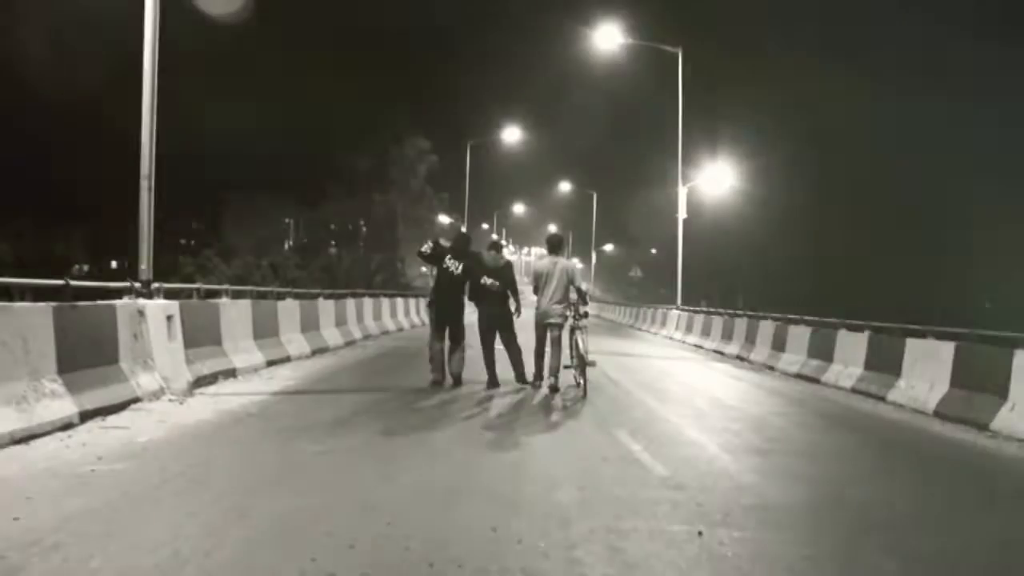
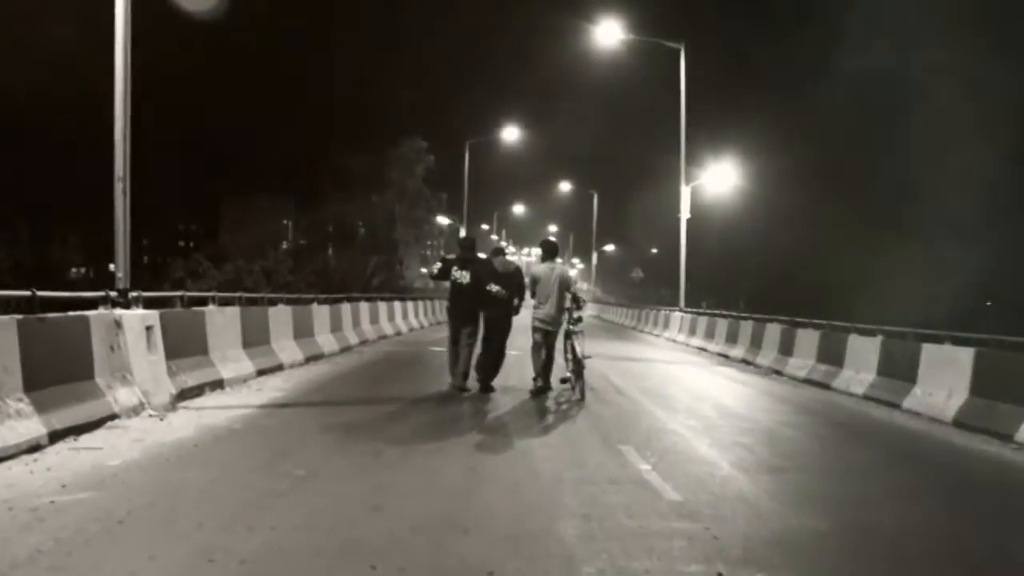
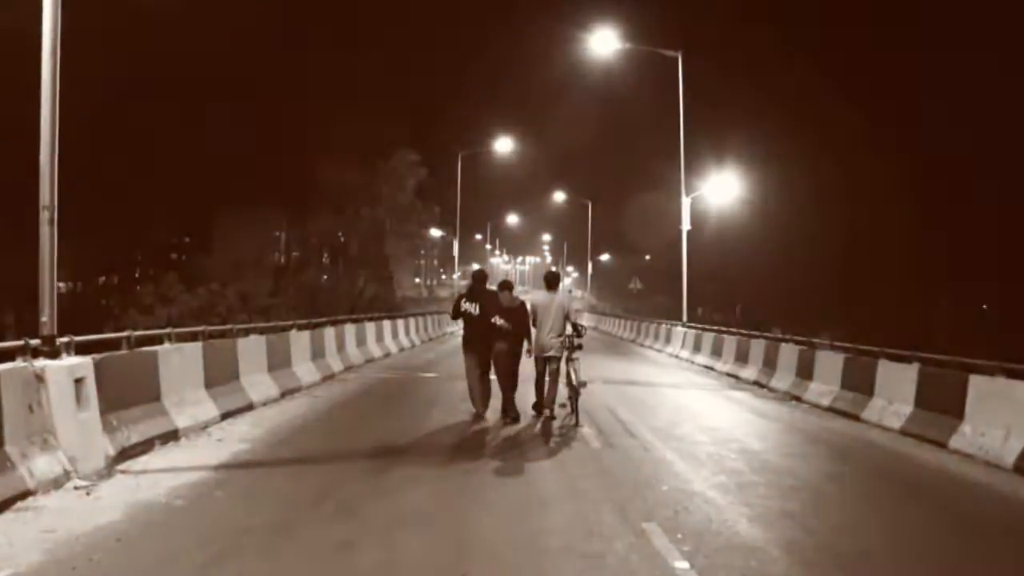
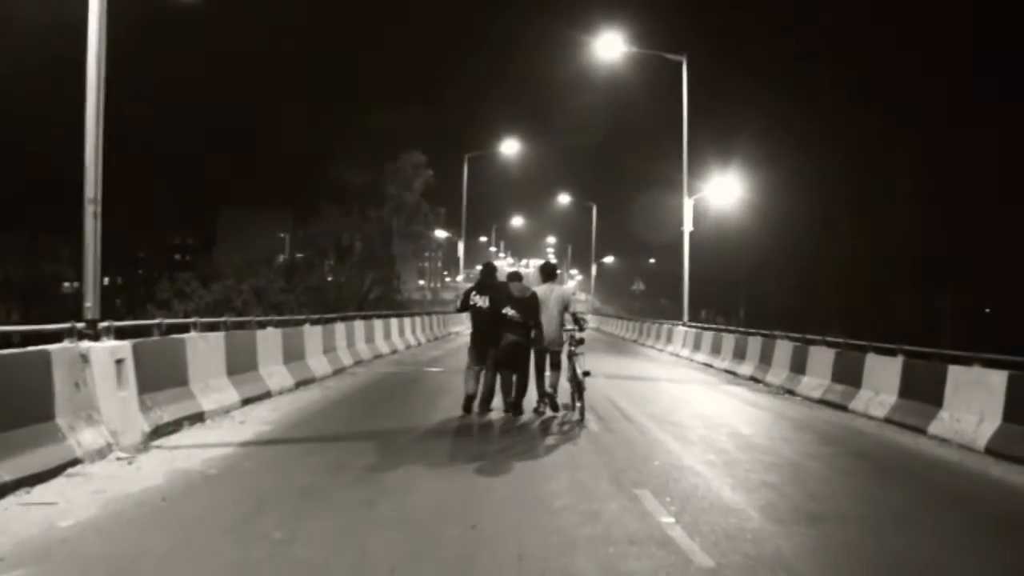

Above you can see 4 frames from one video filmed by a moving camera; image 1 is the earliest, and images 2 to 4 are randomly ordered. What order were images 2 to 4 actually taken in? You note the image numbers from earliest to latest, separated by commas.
2, 4, 3
